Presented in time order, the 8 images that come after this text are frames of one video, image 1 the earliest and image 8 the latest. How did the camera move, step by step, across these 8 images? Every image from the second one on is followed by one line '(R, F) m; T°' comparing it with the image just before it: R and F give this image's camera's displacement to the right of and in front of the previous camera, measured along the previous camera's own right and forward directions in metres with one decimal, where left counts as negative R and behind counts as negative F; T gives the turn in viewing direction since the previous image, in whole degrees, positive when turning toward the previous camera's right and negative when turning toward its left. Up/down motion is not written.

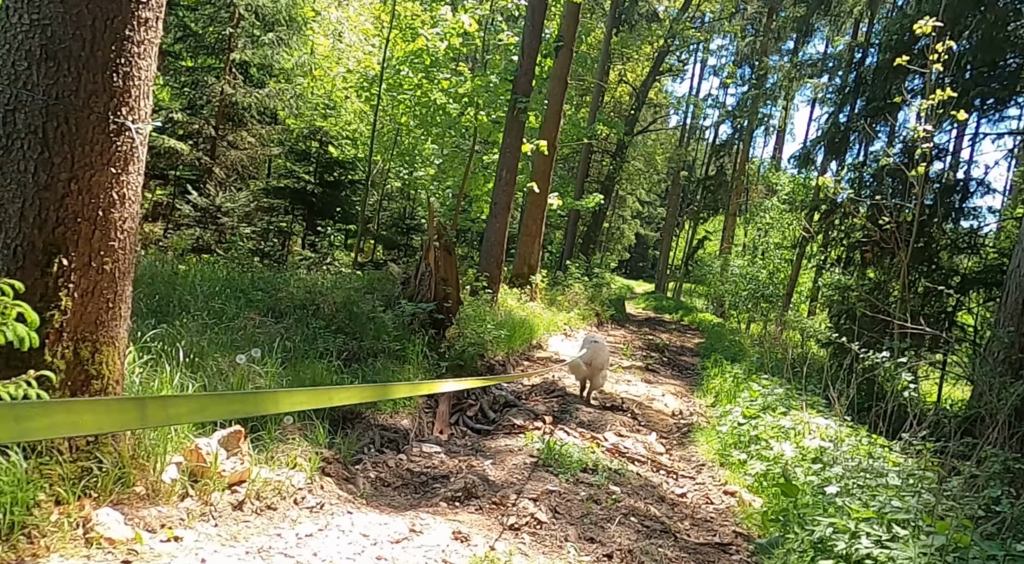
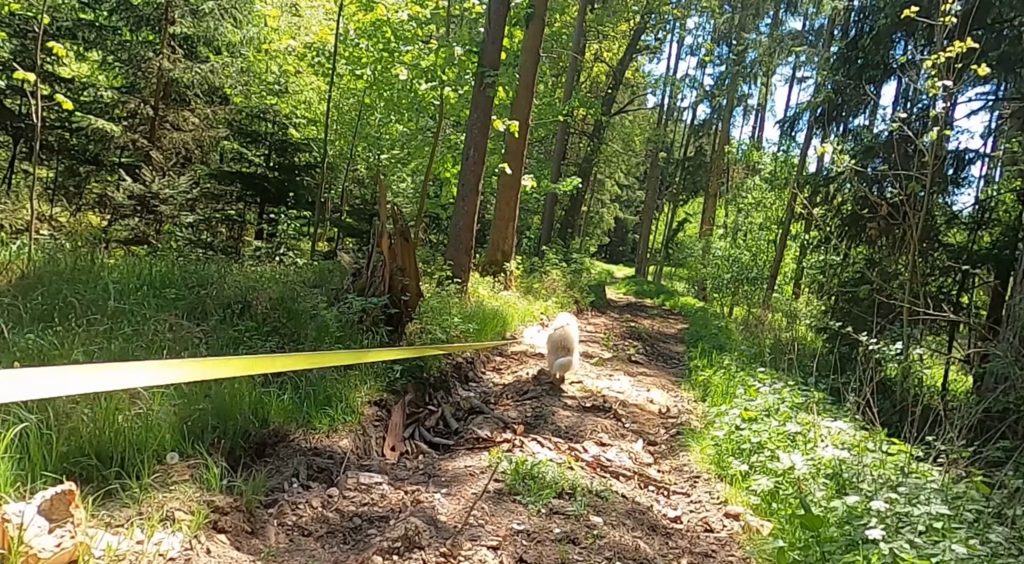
(+0.1, +0.8) m; +2°
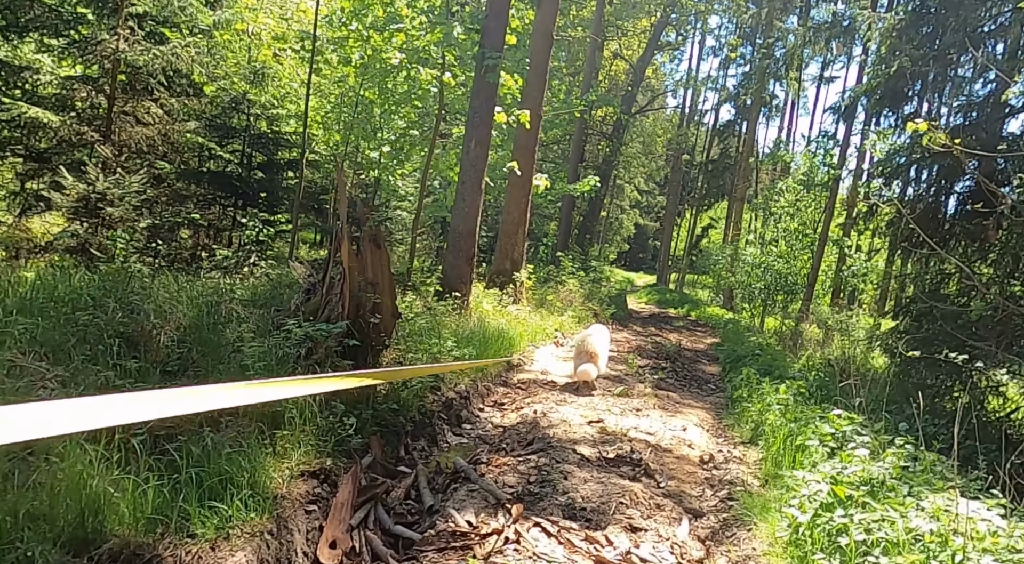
(+0.1, +1.4) m; -2°
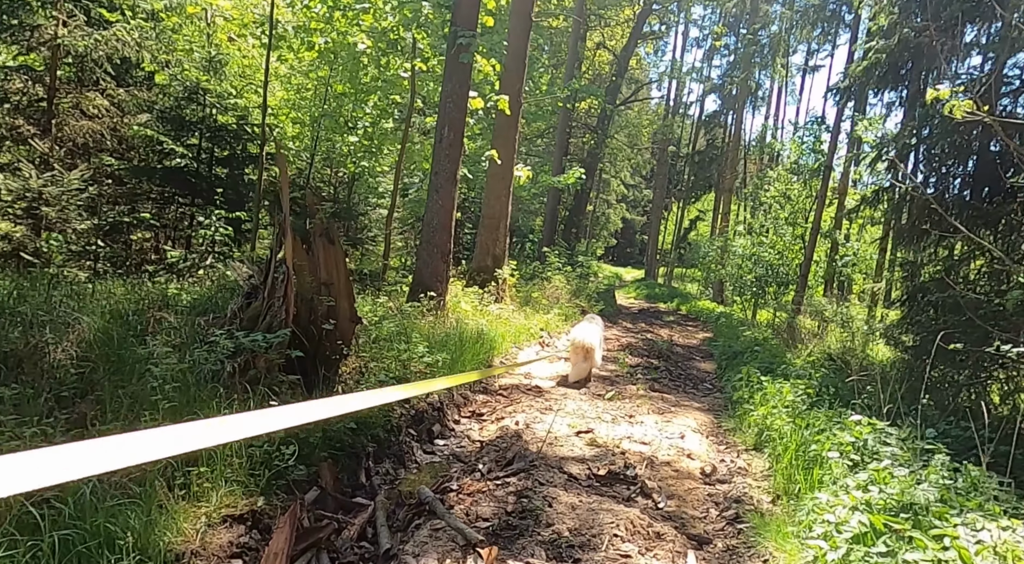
(+0.1, +0.6) m; +1°
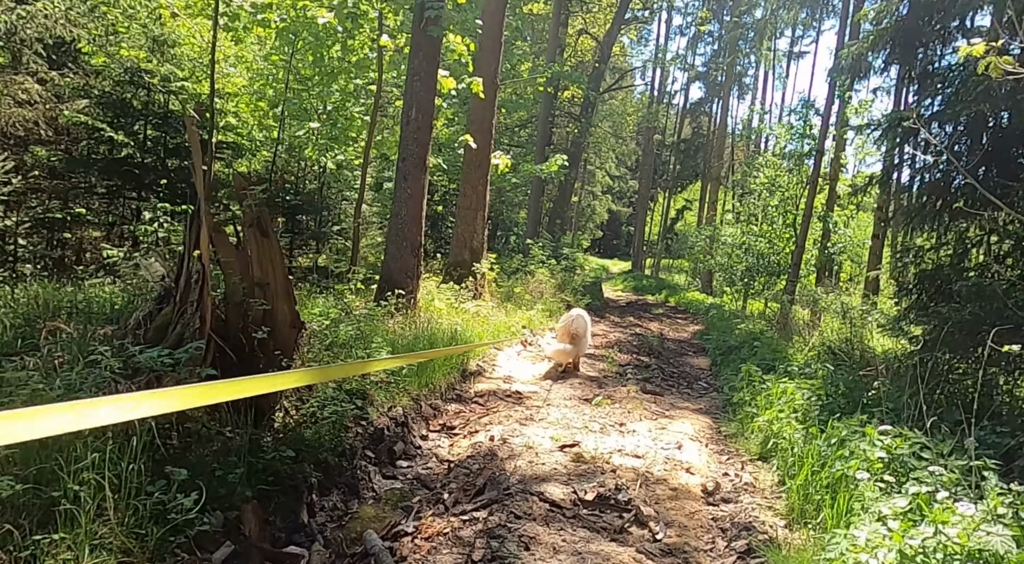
(+0.1, +0.7) m; +1°
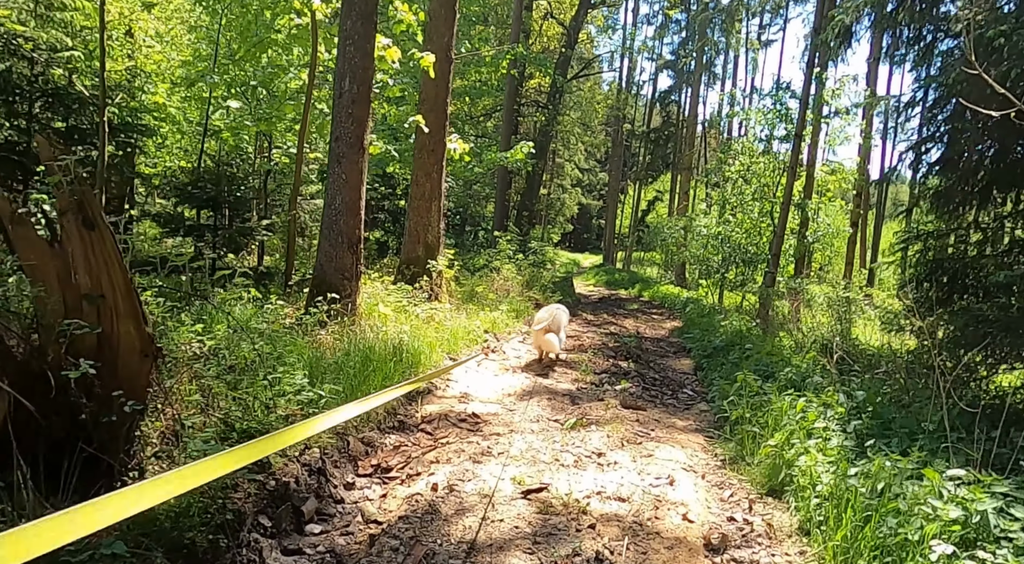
(+0.1, +1.0) m; +2°
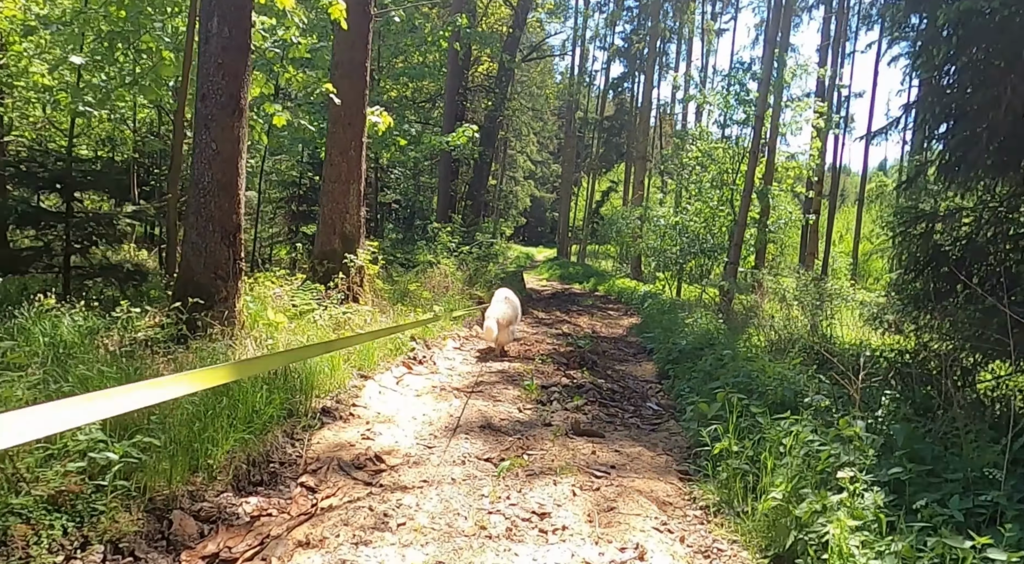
(+0.2, +1.2) m; +4°
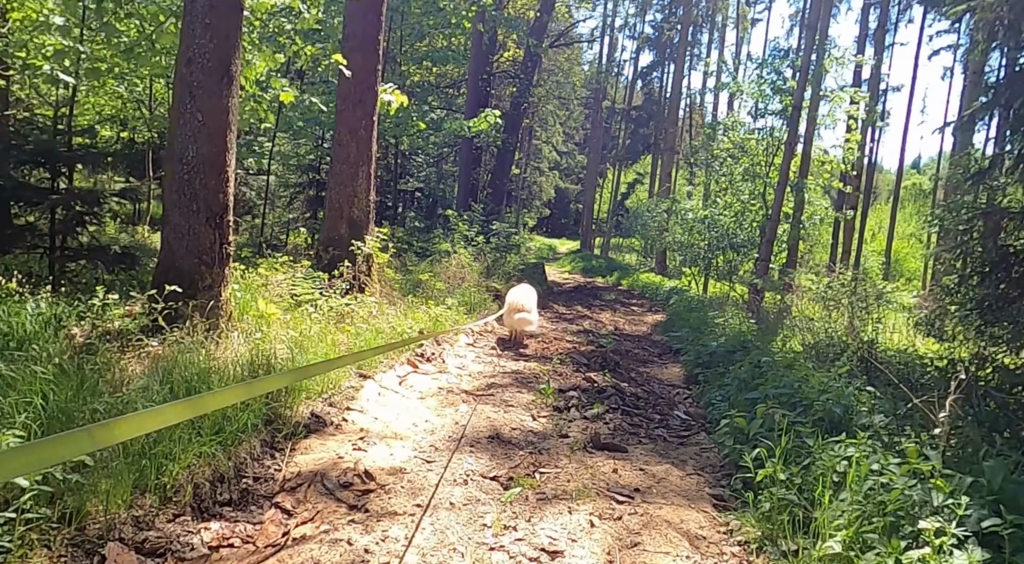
(0.0, +0.5) m; -2°
